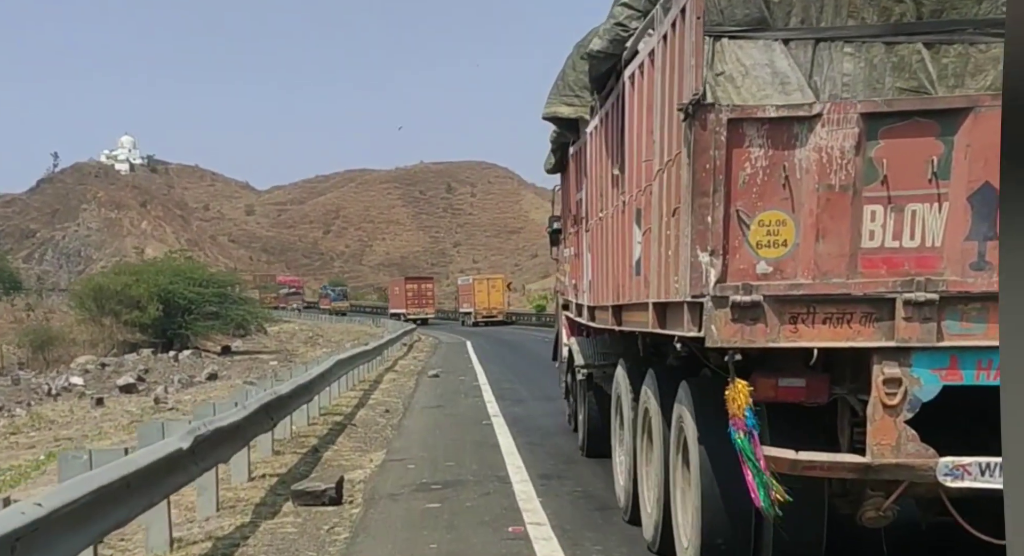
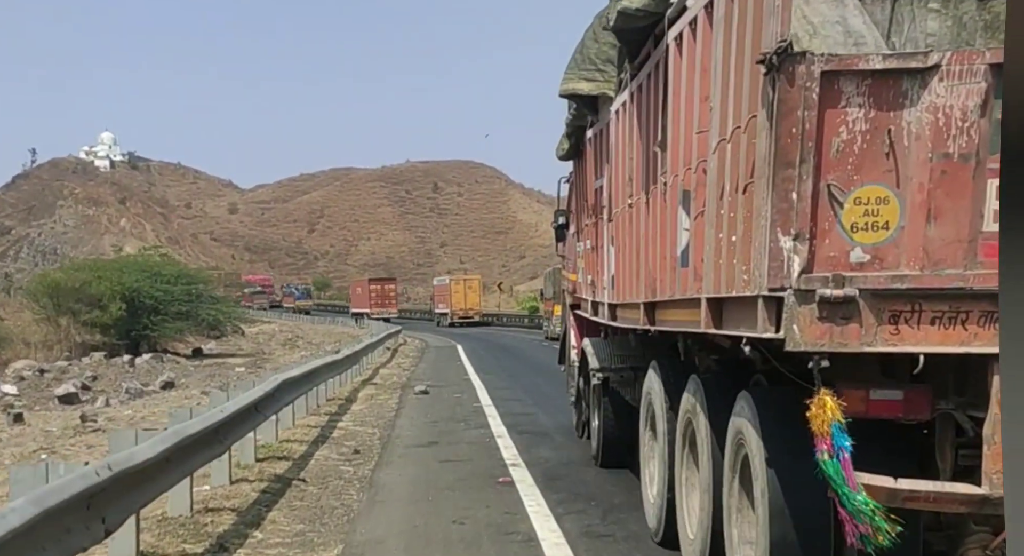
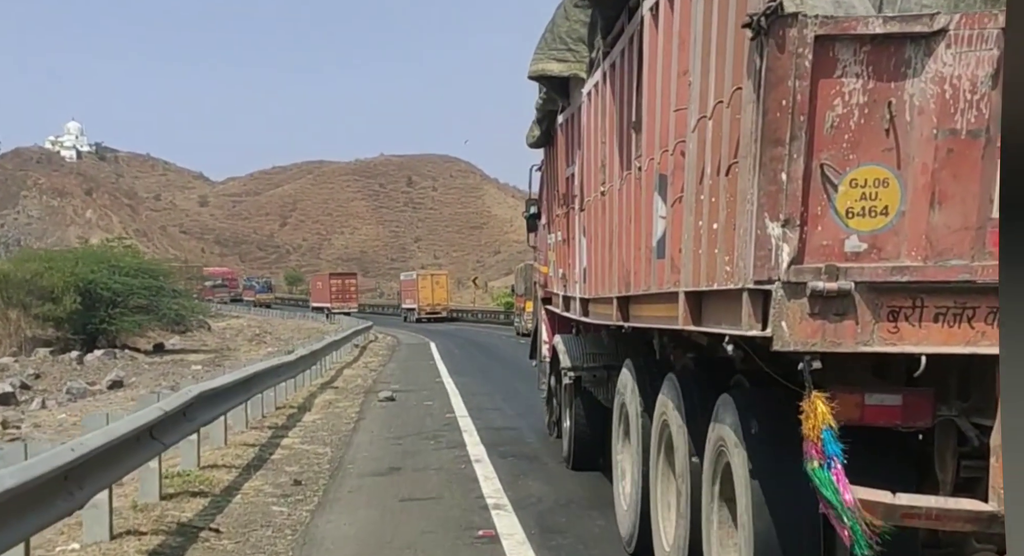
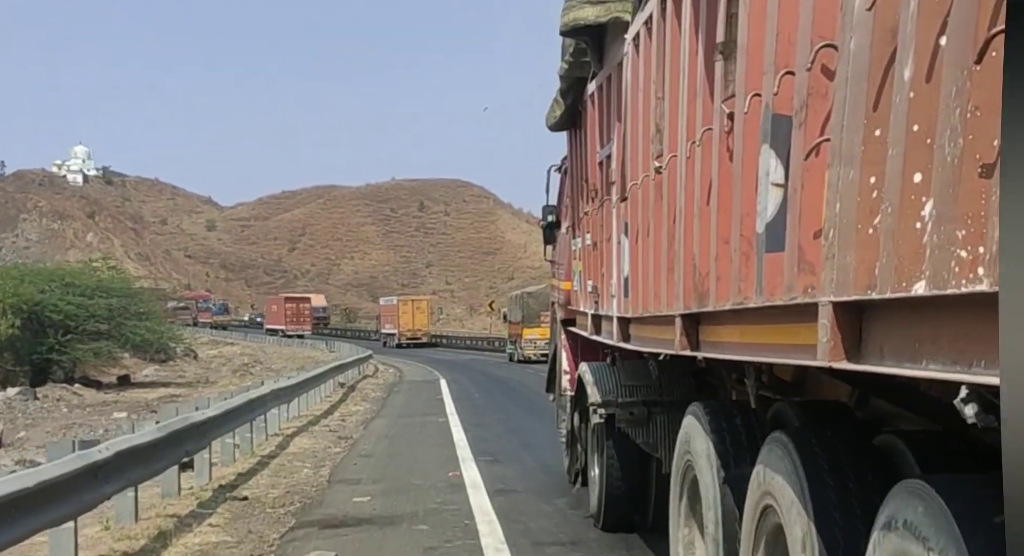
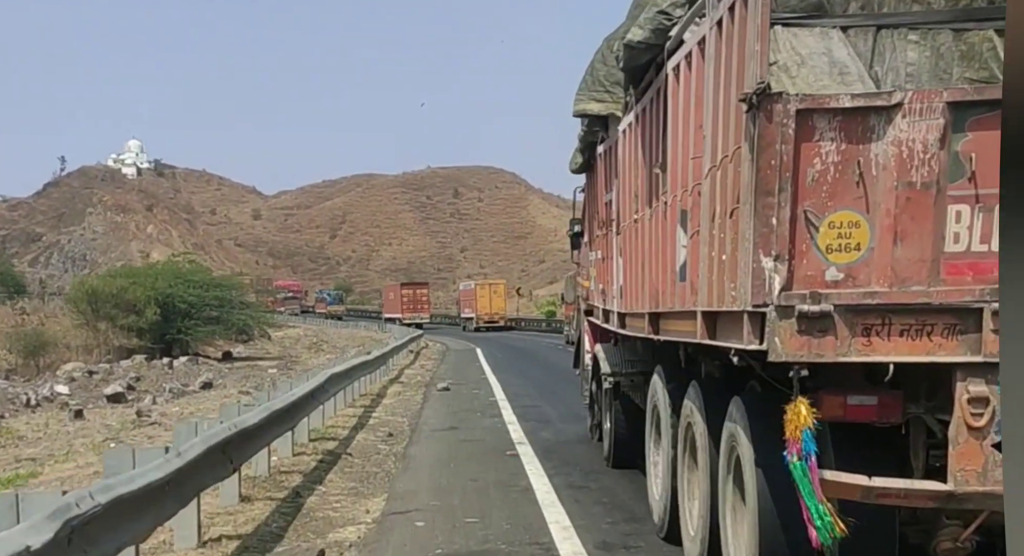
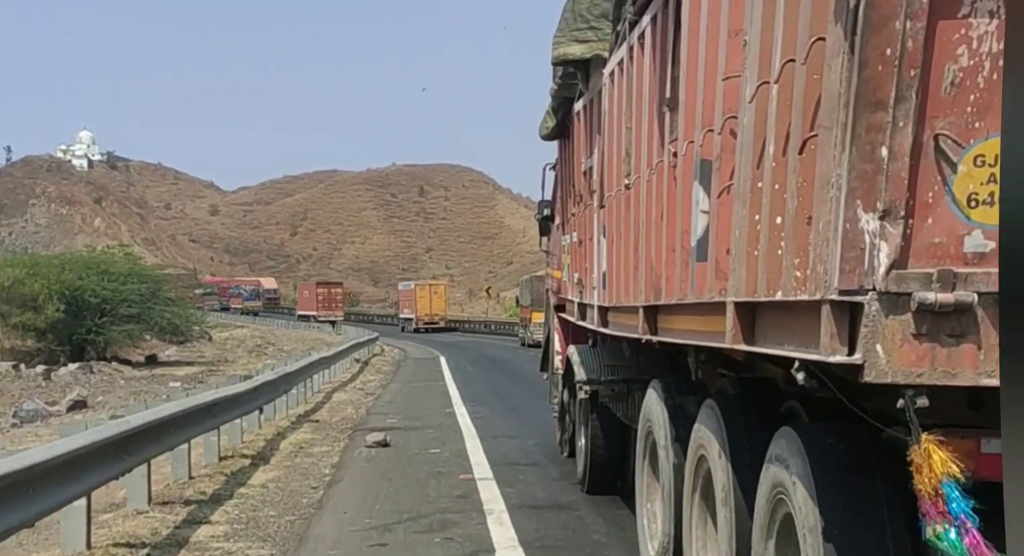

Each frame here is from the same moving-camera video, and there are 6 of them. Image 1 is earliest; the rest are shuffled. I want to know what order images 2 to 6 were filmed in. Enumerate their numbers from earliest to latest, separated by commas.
5, 2, 3, 6, 4
